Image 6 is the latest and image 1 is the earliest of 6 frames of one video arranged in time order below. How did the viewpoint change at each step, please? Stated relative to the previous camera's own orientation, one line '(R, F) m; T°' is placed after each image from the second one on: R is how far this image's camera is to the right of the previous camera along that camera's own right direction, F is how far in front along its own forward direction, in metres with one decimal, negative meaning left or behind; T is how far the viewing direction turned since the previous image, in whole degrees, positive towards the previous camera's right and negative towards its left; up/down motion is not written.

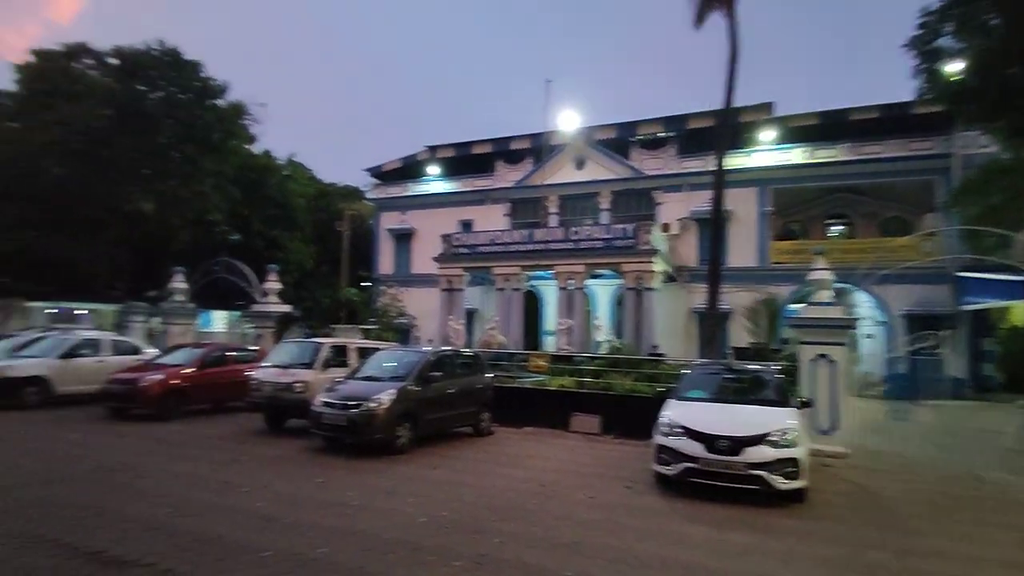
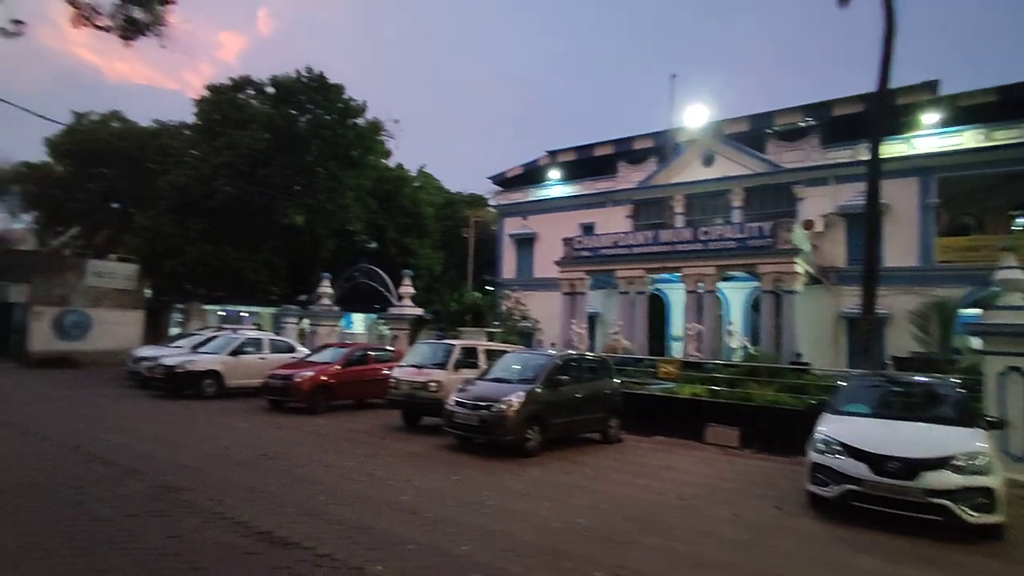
(-0.3, +0.2) m; -12°
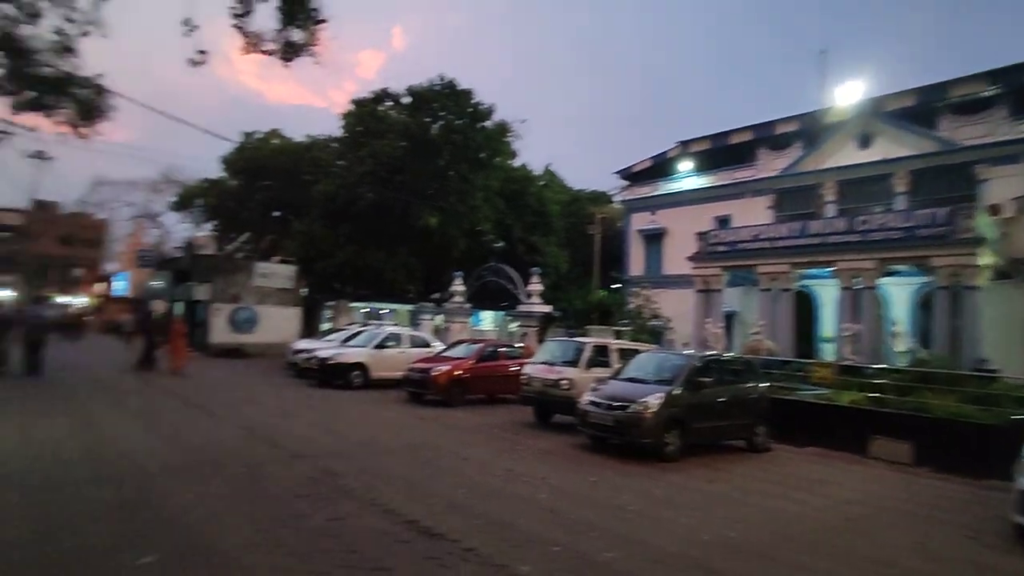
(-0.3, +0.2) m; -12°
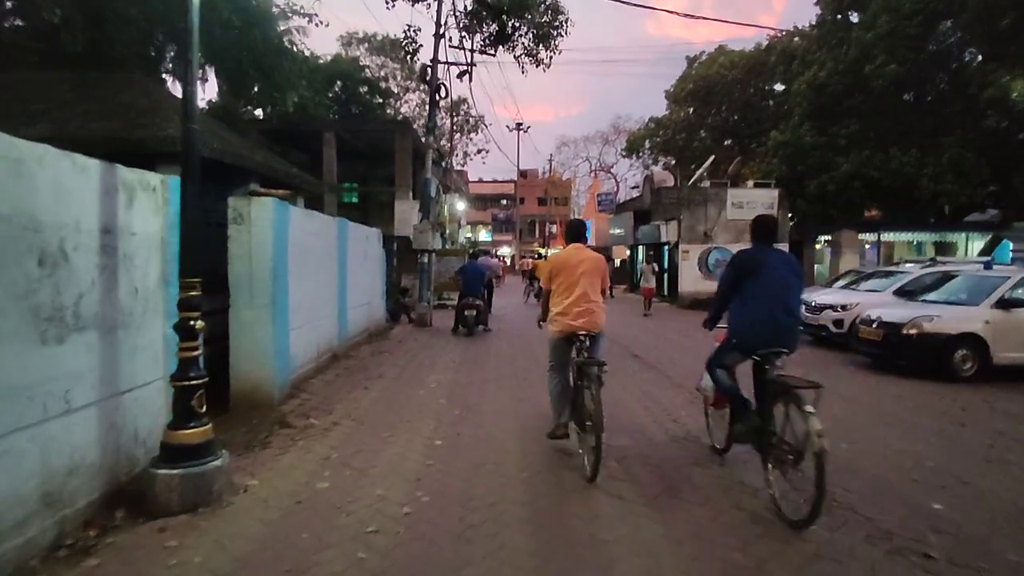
(-4.9, +6.9) m; -42°
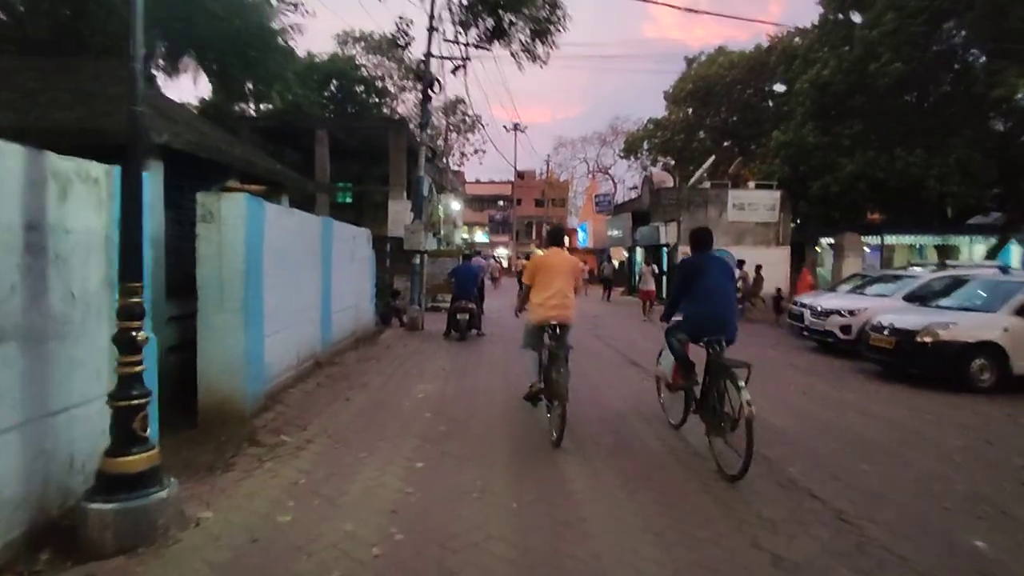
(+0.1, +0.6) m; 0°
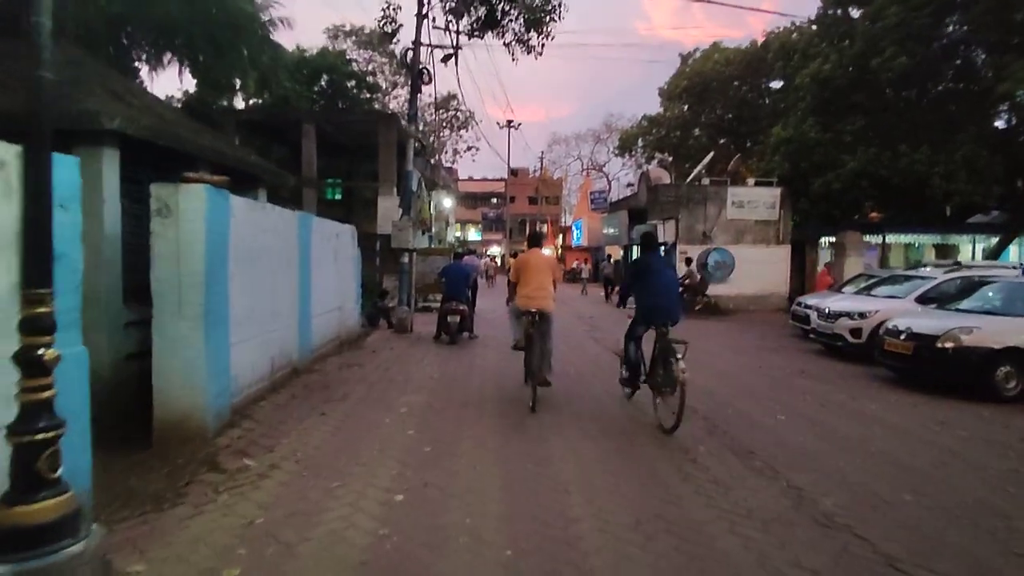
(0.0, +0.8) m; +1°
